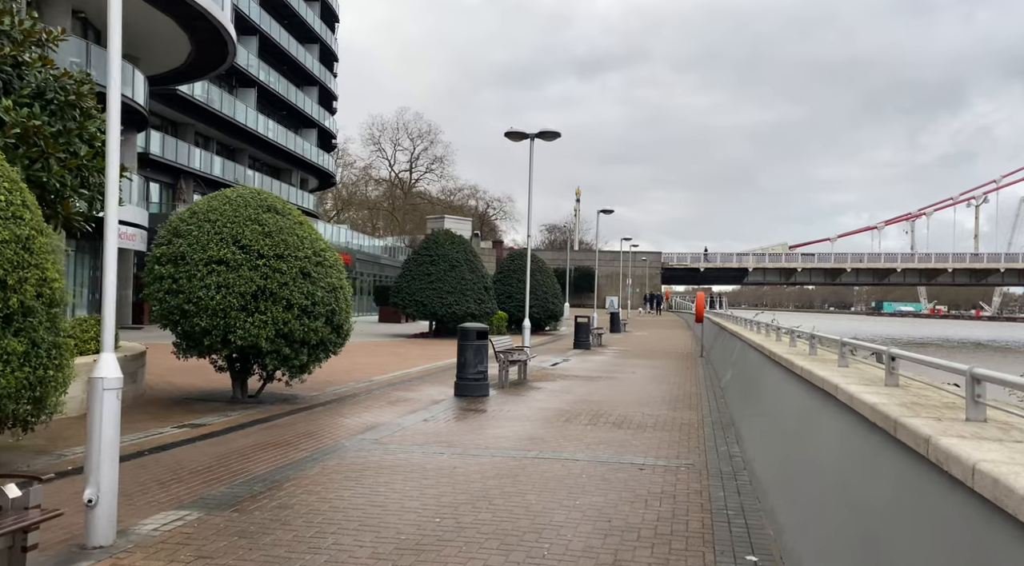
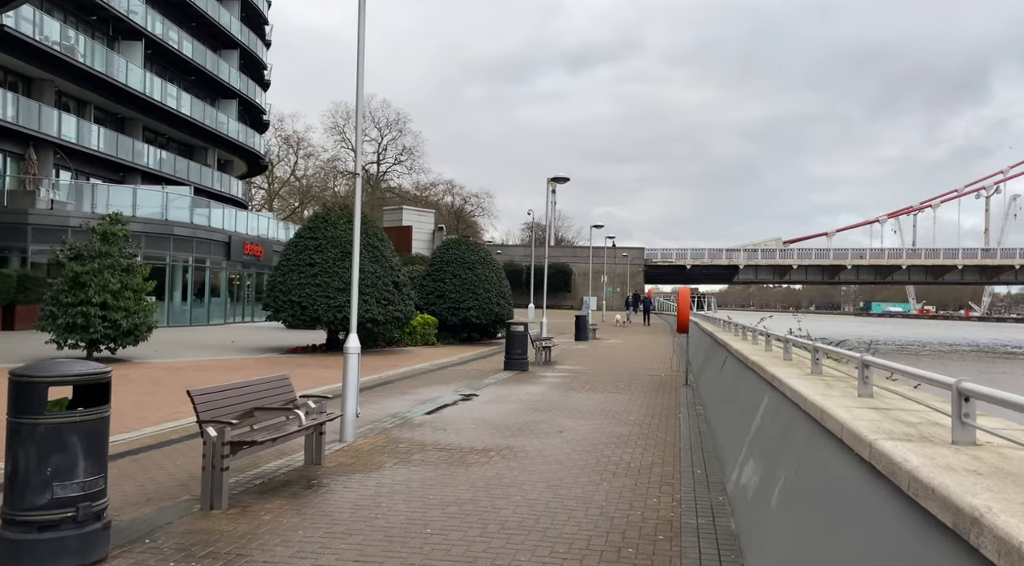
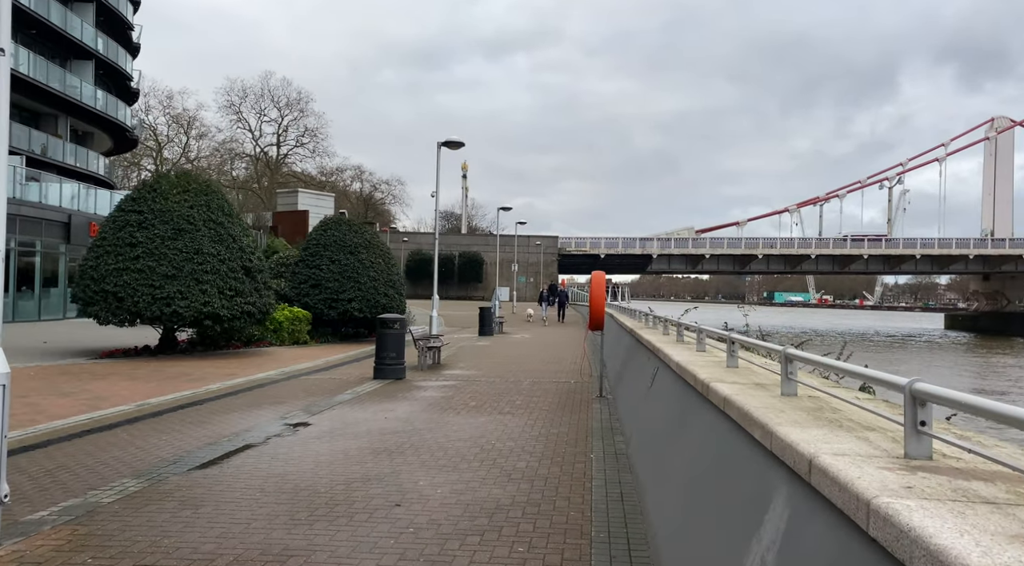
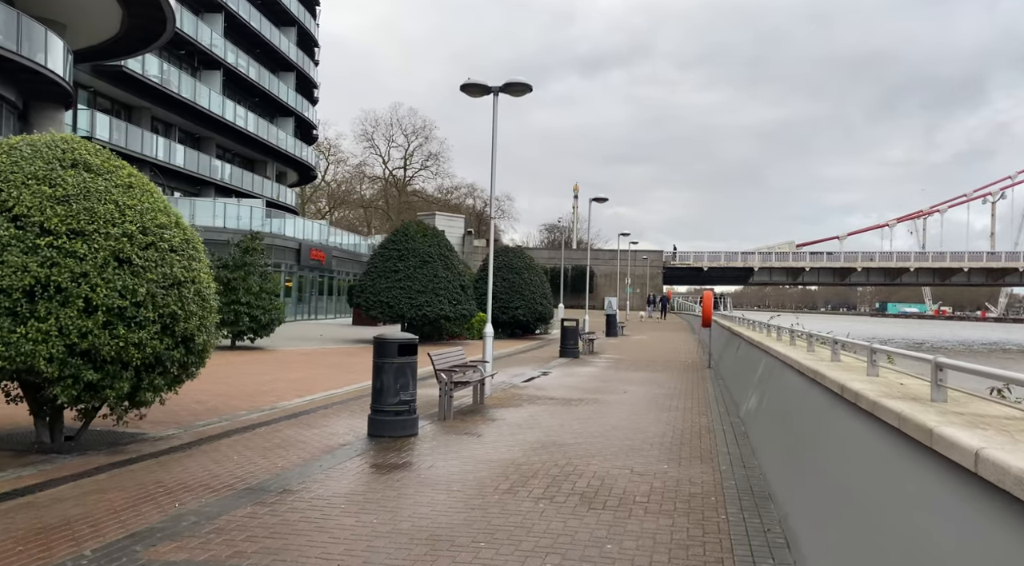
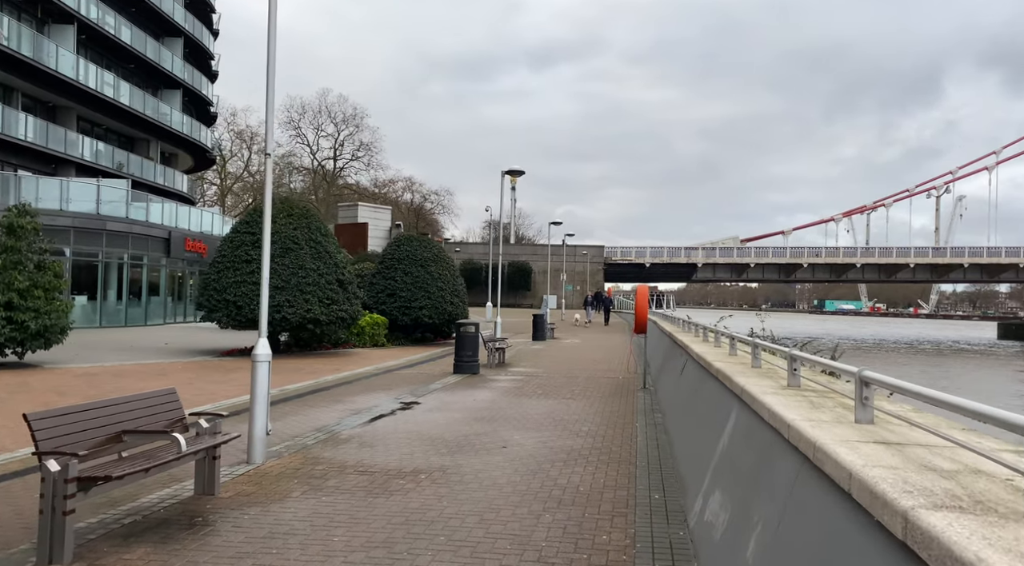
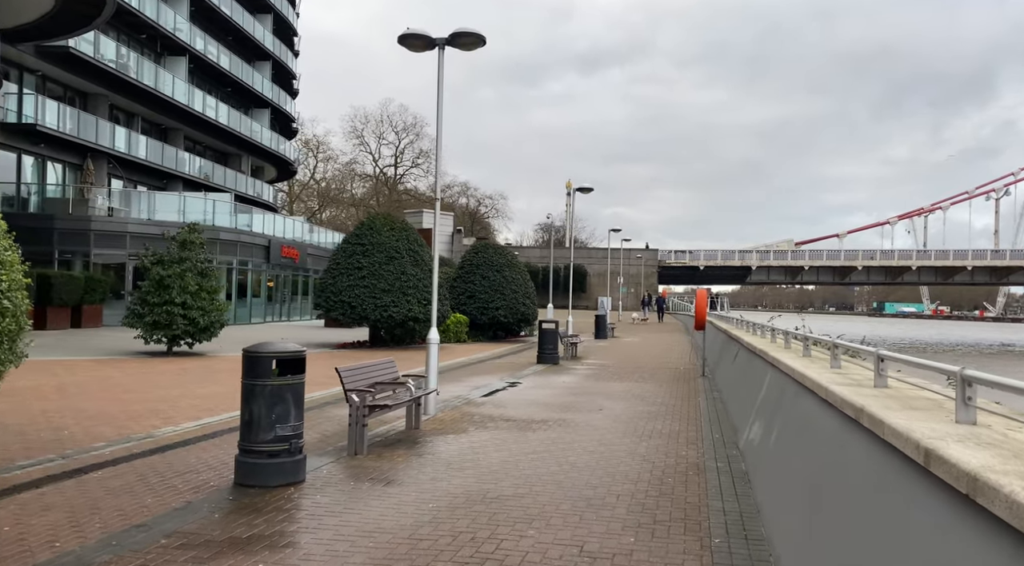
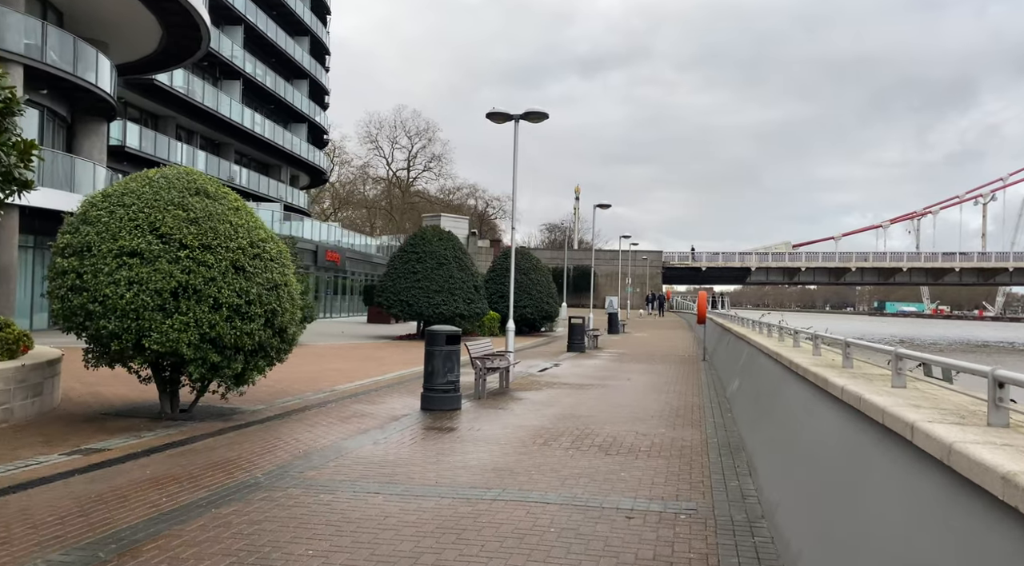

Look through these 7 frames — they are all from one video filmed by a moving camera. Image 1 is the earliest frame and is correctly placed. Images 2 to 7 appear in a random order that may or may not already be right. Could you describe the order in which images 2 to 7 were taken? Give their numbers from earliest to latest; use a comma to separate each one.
7, 4, 6, 2, 5, 3
